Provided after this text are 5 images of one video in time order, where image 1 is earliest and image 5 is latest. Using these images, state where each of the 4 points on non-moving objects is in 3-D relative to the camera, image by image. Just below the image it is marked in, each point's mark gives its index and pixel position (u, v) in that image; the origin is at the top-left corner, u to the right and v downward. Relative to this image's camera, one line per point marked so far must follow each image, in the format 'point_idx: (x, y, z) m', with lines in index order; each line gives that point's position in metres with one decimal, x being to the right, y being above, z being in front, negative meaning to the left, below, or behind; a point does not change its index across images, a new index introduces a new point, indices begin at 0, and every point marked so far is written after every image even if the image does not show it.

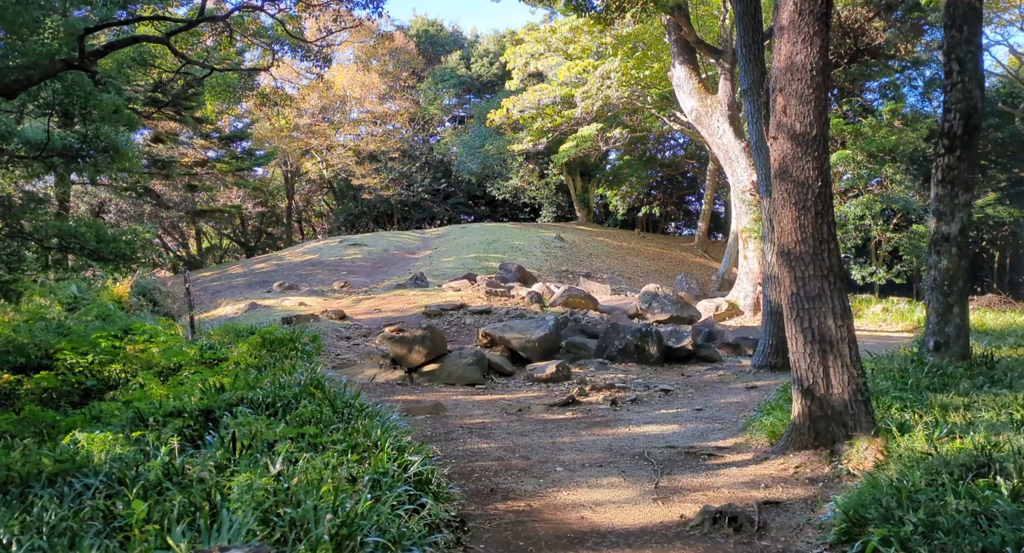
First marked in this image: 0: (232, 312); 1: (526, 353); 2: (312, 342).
0: (-4.7, -0.6, +14.7) m
1: (+0.2, -1.0, +11.0) m
2: (-2.6, -0.8, +11.3) m
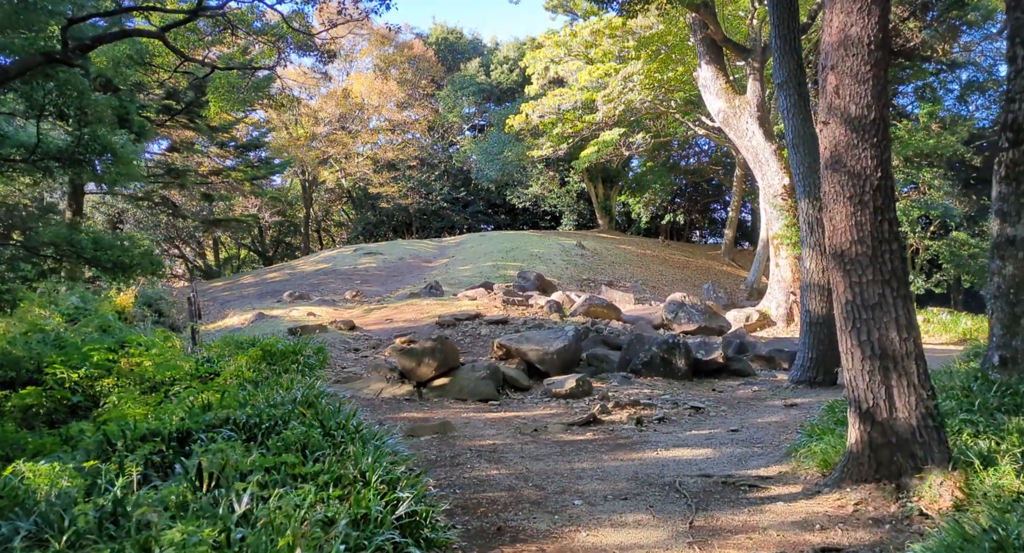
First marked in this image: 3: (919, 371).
0: (-4.4, -0.7, +14.1) m
1: (+0.4, -1.0, +10.2) m
2: (-2.4, -0.9, +10.6) m
3: (+2.3, -0.5, +5.1) m
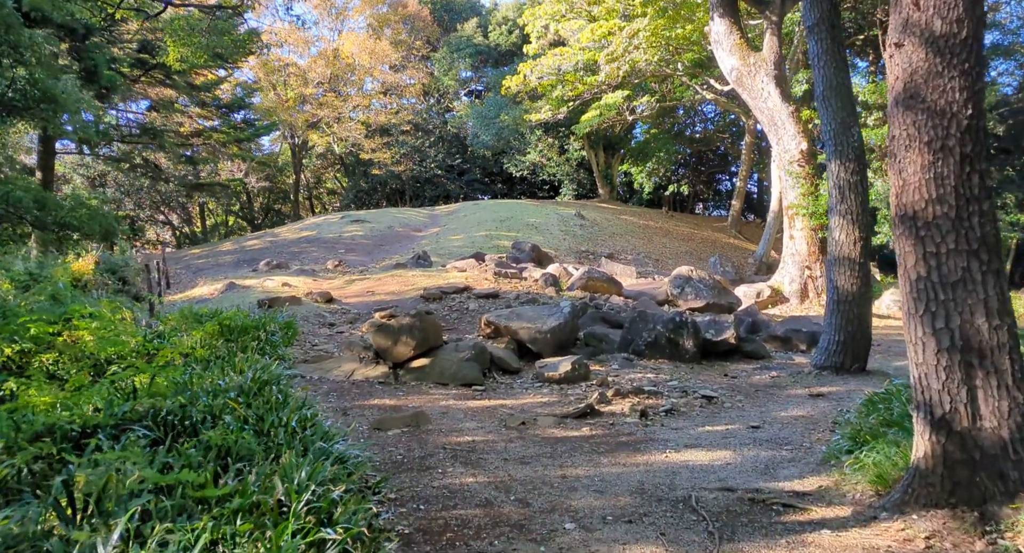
0: (-4.5, -0.2, +13.0) m
1: (+0.2, -0.7, +9.1) m
2: (-2.5, -0.6, +9.5) m
3: (+2.2, -0.4, +4.0) m
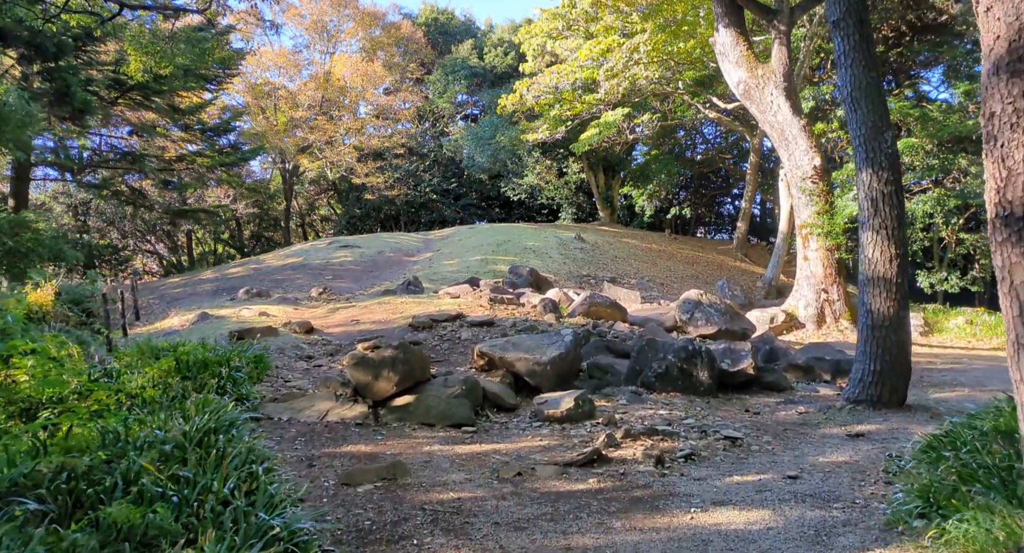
0: (-4.5, -0.6, +12.0) m
1: (+0.2, -1.0, +8.1) m
2: (-2.5, -0.9, +8.5) m
3: (+2.2, -0.5, +3.0) m
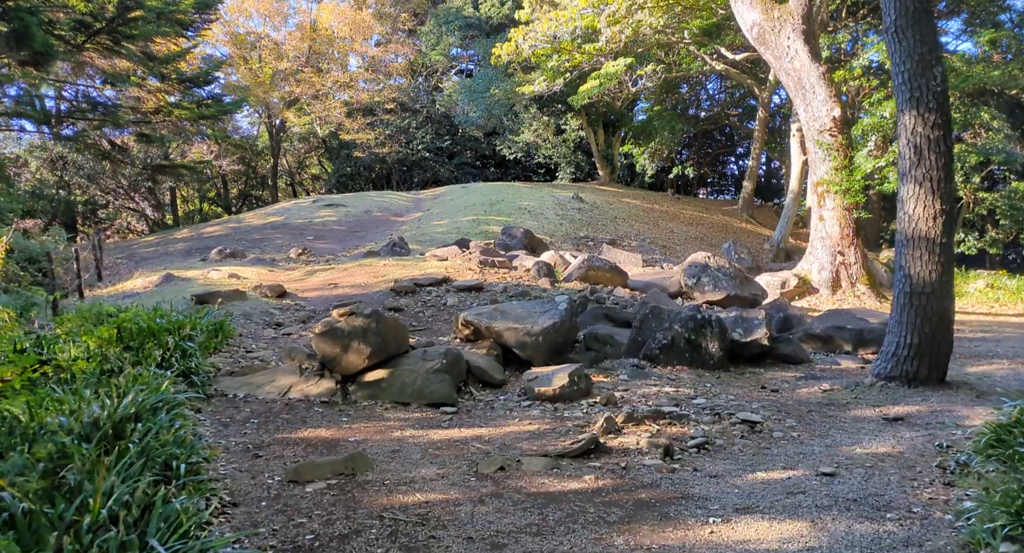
0: (-4.7, -0.1, +11.0) m
1: (+0.1, -0.6, +7.2) m
2: (-2.6, -0.5, +7.6) m
3: (+2.1, -0.4, +2.1) m
